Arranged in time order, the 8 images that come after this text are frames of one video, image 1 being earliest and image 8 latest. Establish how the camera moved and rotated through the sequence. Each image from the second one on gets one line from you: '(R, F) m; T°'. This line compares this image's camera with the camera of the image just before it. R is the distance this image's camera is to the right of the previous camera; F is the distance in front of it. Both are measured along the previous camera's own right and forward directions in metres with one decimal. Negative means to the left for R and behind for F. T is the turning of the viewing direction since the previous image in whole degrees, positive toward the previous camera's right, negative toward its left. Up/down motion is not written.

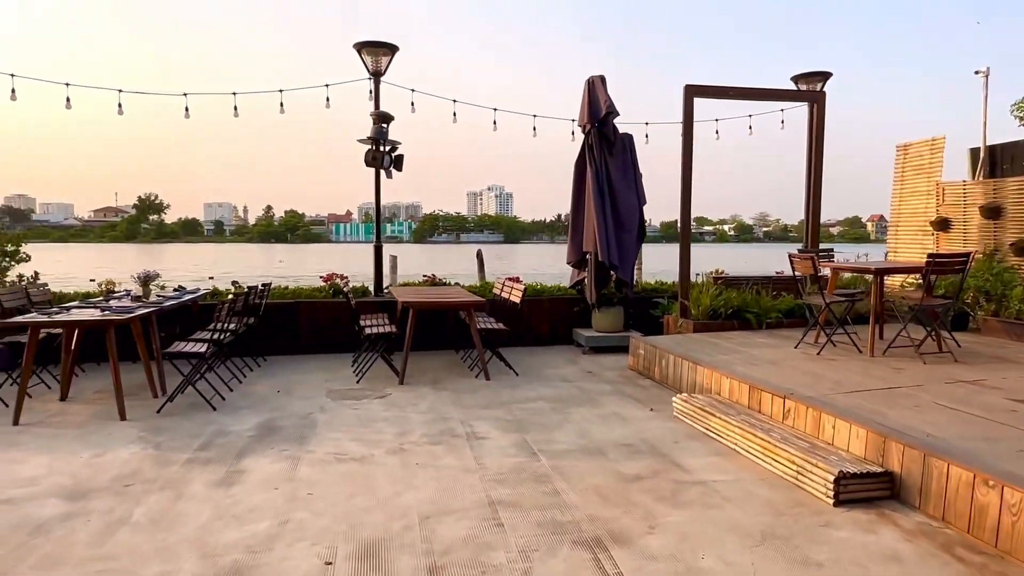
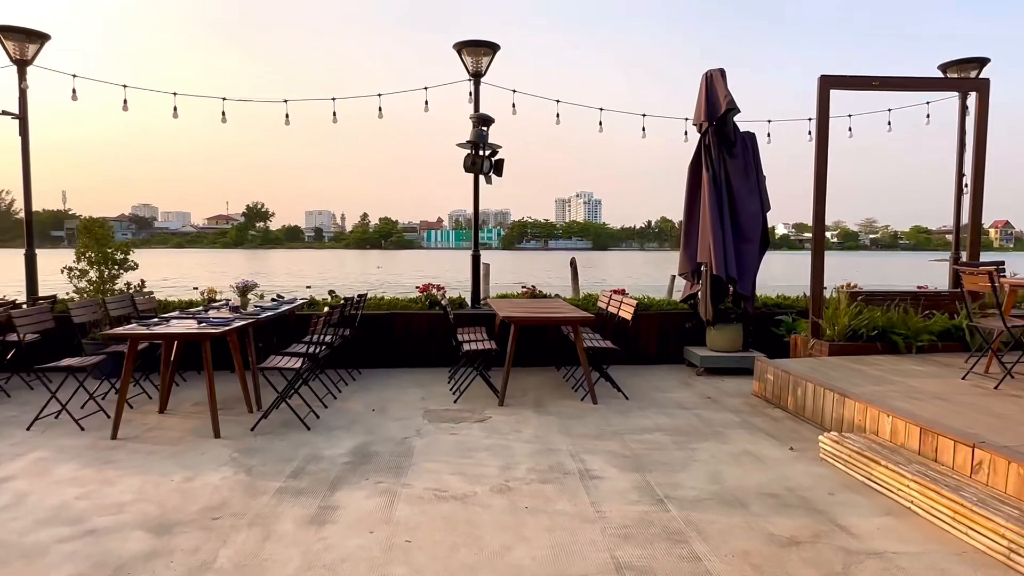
(-0.2, +0.5) m; -7°
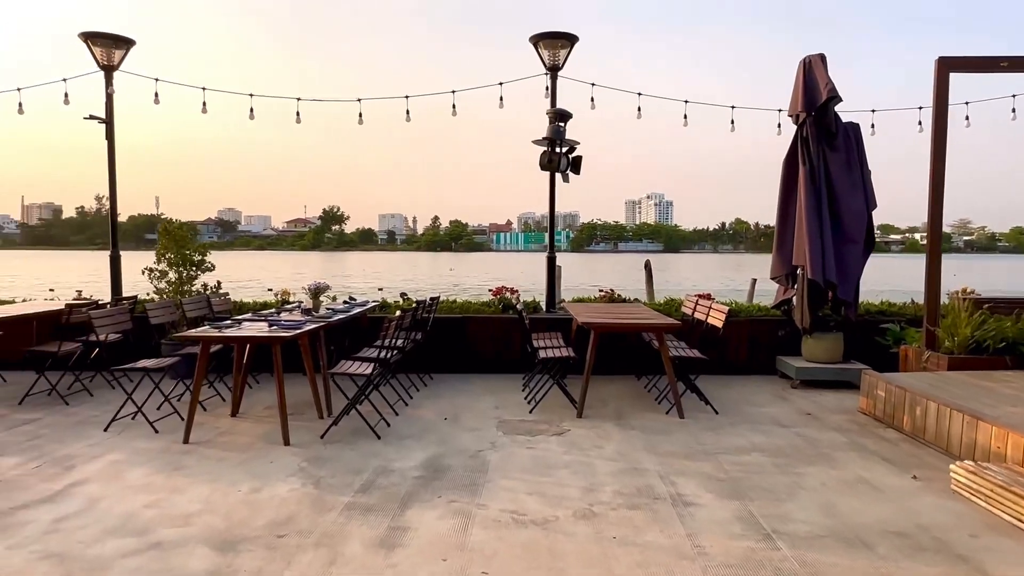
(-0.1, +0.3) m; -6°
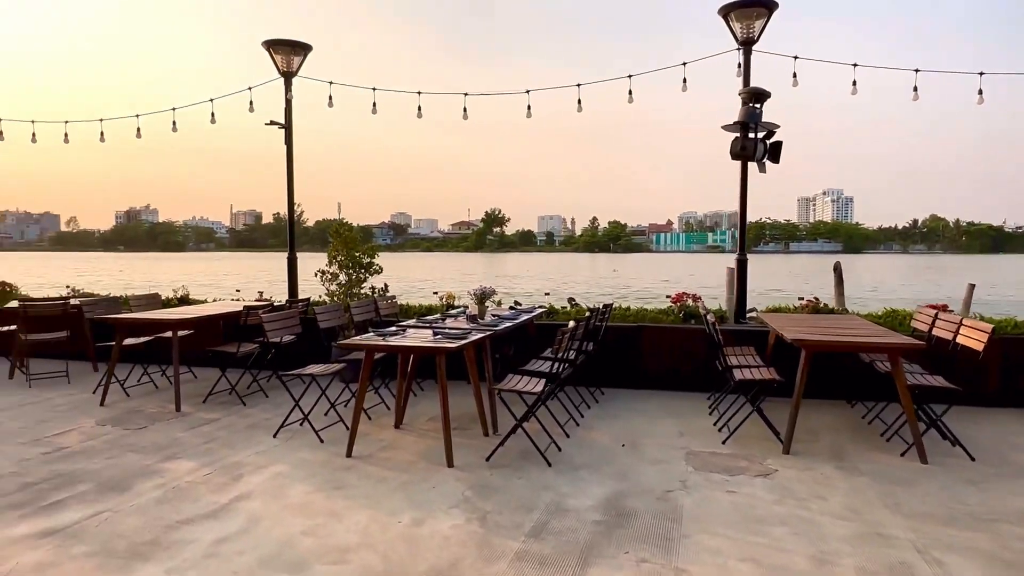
(-0.2, +0.6) m; -13°
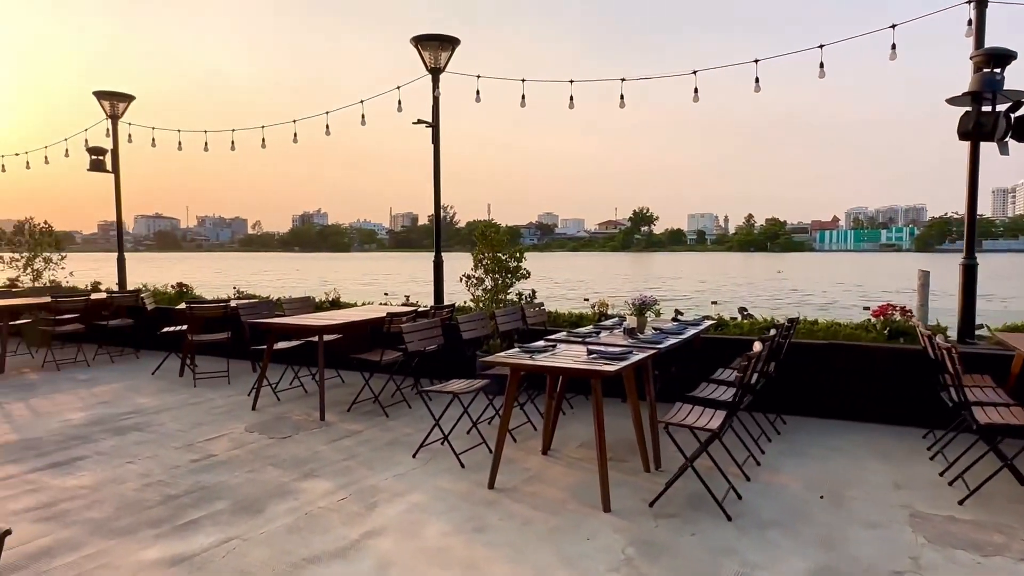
(-0.1, +0.6) m; -12°
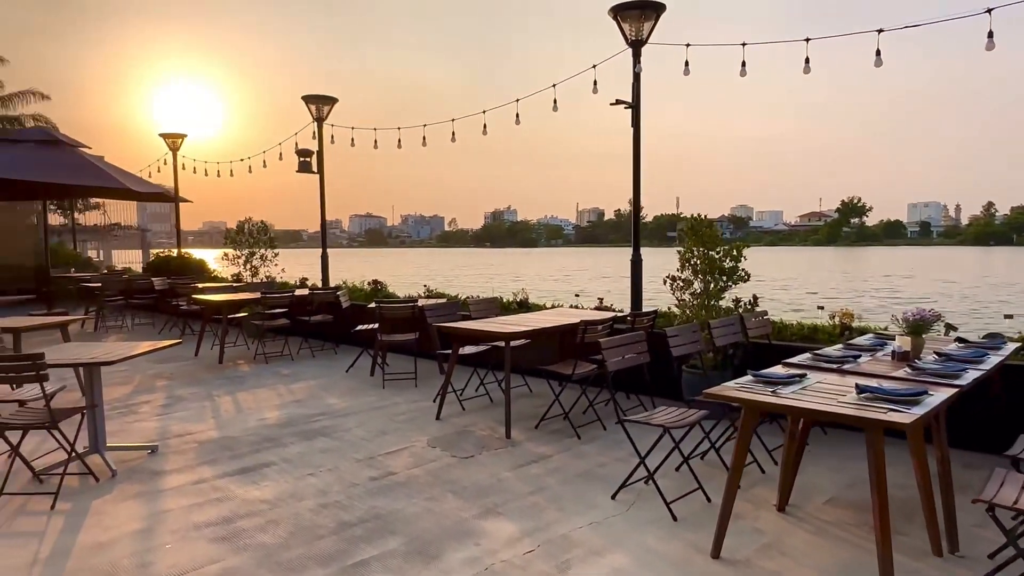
(-0.2, +0.7) m; -16°
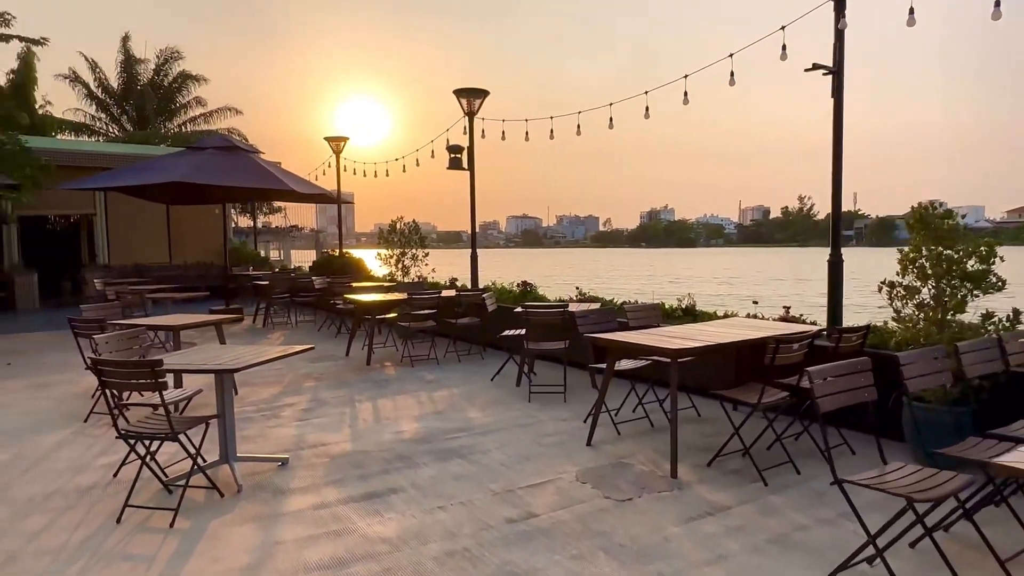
(-0.1, +0.7) m; -13°
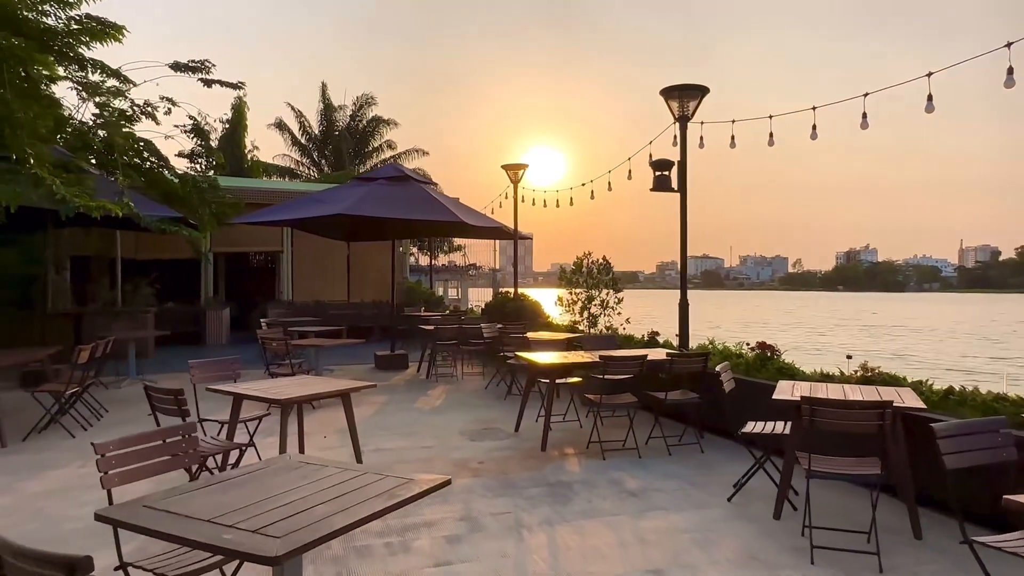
(-0.5, +2.1) m; -15°
